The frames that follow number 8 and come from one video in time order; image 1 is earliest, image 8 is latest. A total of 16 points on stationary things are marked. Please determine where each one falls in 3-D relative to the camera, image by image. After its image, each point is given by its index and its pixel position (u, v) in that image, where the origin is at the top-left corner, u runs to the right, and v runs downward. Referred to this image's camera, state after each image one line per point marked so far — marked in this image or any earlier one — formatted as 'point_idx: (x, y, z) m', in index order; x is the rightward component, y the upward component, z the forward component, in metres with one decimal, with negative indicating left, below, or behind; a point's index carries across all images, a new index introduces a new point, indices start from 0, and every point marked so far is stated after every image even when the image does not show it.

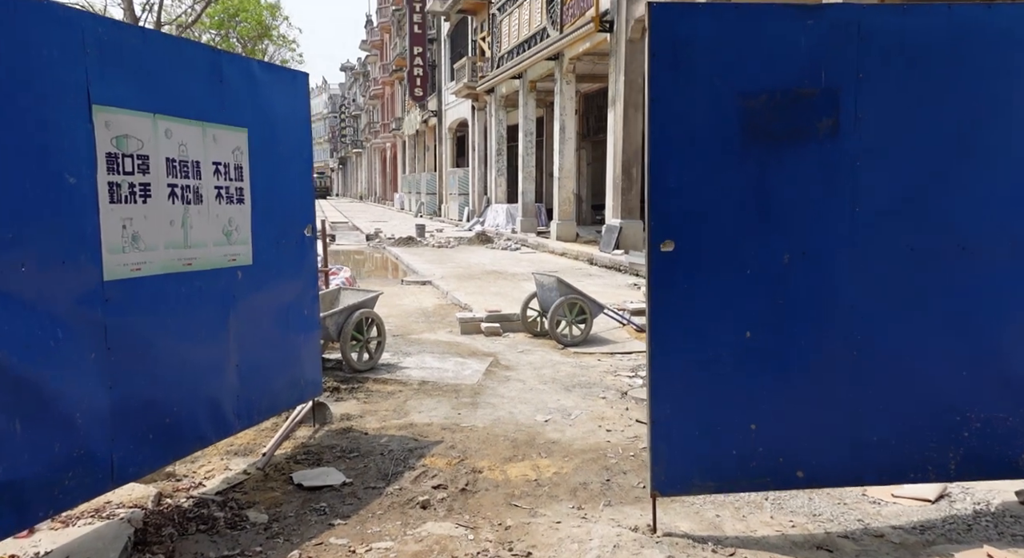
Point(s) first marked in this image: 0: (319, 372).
0: (-1.2, -0.6, +5.4) m
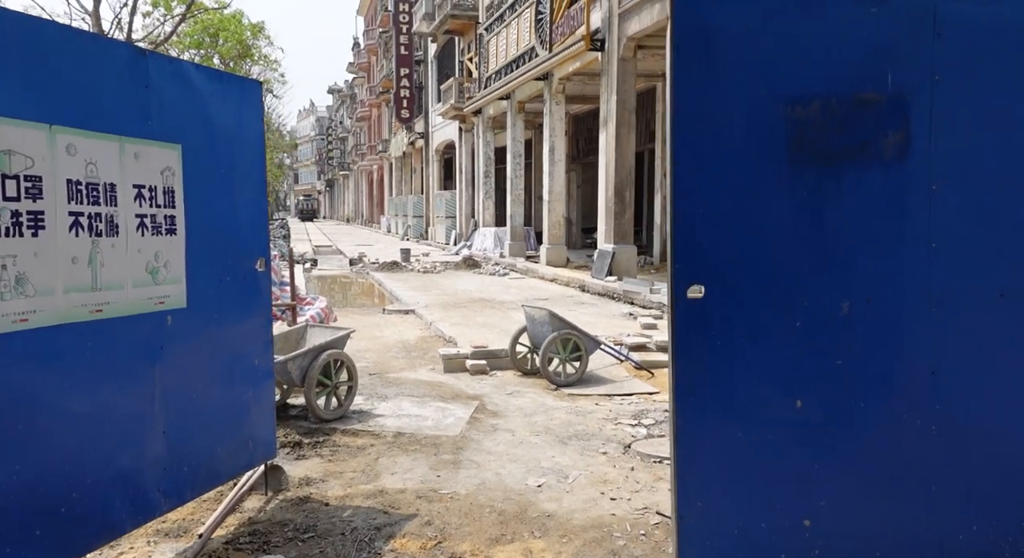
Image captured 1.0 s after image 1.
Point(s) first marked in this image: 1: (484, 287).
0: (-1.3, -0.8, +4.6) m
1: (-0.6, -0.2, +17.2) m
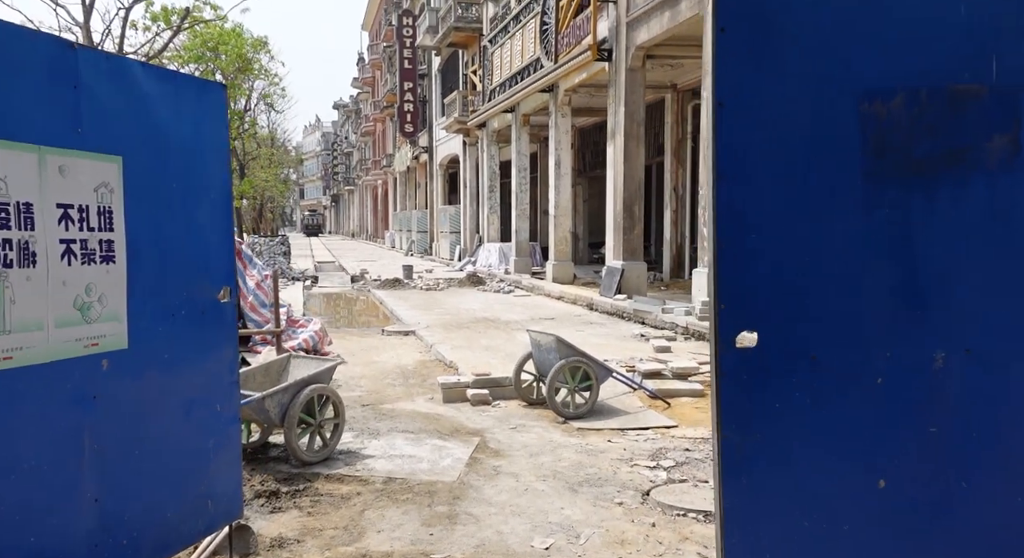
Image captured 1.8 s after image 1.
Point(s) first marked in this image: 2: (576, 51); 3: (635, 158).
0: (-1.2, -0.9, +4.0) m
1: (-0.5, -0.5, +16.6) m
2: (+1.2, +4.2, +16.3) m
3: (+2.1, +2.1, +15.0) m
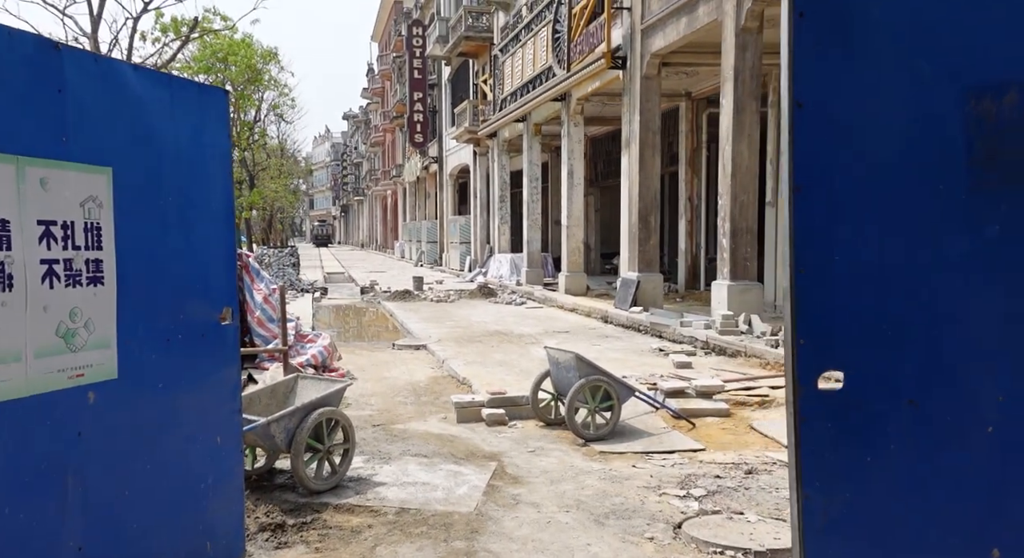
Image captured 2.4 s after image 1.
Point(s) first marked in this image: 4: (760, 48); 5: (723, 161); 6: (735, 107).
0: (-1.1, -1.0, +3.7) m
1: (-0.2, -0.7, +16.3) m
2: (+1.4, +4.0, +16.0) m
3: (+2.3, +1.9, +14.7) m
4: (+3.2, +3.0, +11.2) m
5: (+2.8, +1.6, +11.7) m
6: (+2.9, +2.2, +11.3) m
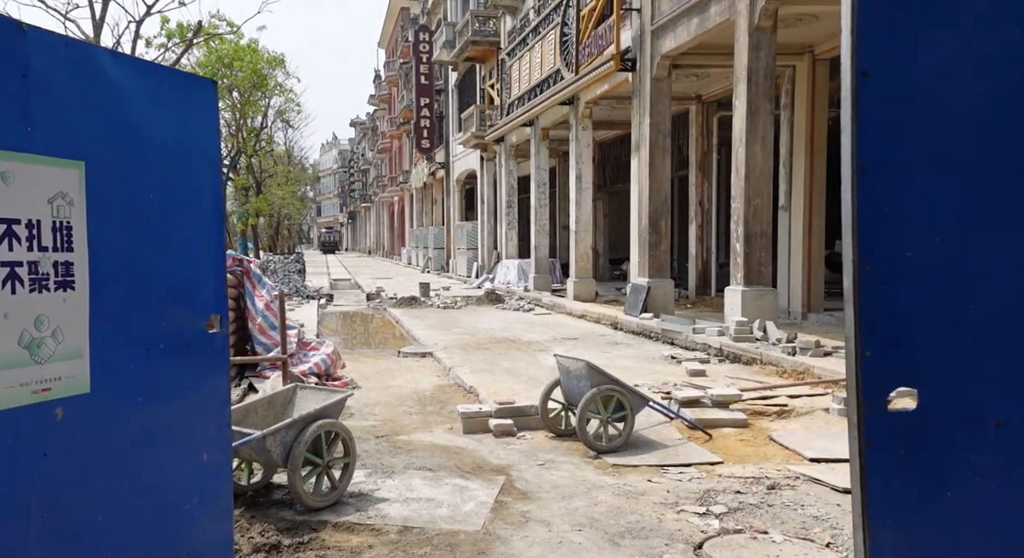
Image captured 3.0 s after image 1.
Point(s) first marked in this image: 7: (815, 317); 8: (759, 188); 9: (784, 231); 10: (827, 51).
0: (-1.1, -1.0, +3.4) m
1: (-0.1, -0.8, +16.0) m
2: (+1.5, +3.9, +15.7) m
3: (+2.5, +1.8, +14.4) m
4: (+3.3, +2.9, +10.9) m
5: (+2.9, +1.5, +11.4) m
6: (+3.0, +2.2, +11.0) m
7: (+4.5, -0.6, +13.0) m
8: (+3.2, +1.2, +11.2) m
9: (+4.3, +0.8, +13.7) m
10: (+4.7, +3.4, +13.0) m
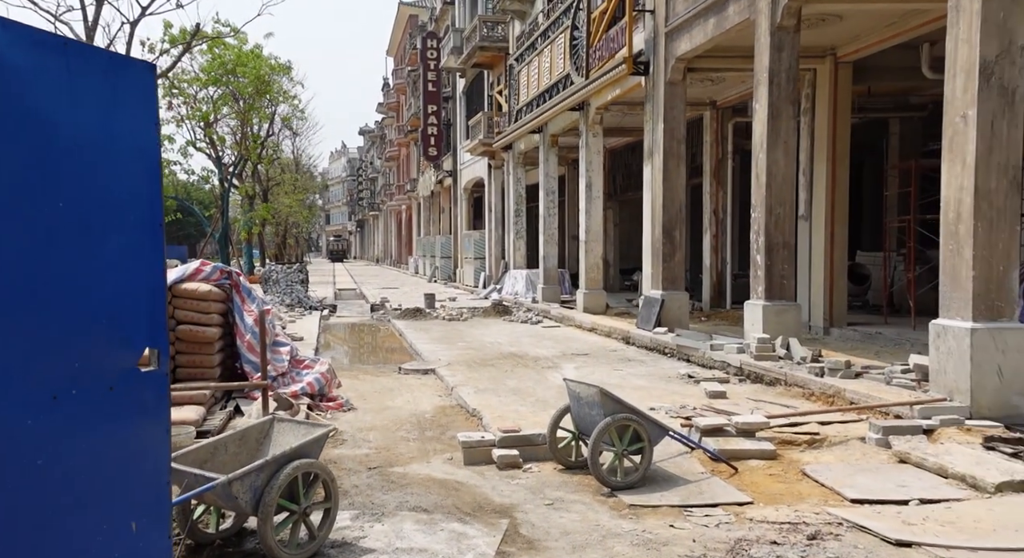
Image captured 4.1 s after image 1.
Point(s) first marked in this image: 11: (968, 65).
0: (-1.1, -1.1, +2.8) m
1: (0.0, -1.1, +15.3) m
2: (+1.7, +3.7, +15.1) m
3: (+2.6, +1.6, +13.8) m
4: (+3.4, +2.7, +10.3) m
5: (+3.0, +1.3, +10.7) m
6: (+3.1, +2.0, +10.4) m
7: (+4.6, -0.7, +12.3) m
8: (+3.2, +1.0, +10.5) m
9: (+4.4, +0.6, +13.0) m
10: (+4.8, +3.2, +12.4) m
11: (+3.6, +1.7, +6.9) m
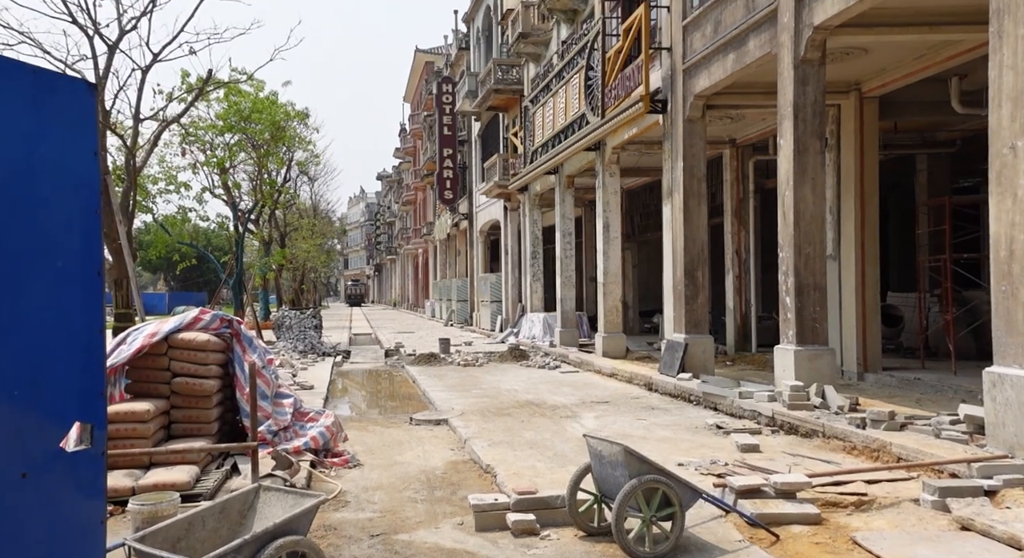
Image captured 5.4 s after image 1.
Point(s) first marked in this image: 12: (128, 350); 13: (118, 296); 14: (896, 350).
0: (-1.1, -1.3, +2.3) m
1: (+0.3, -1.8, +14.7) m
2: (+1.9, +3.0, +14.7) m
3: (+2.8, +1.0, +13.2) m
4: (+3.5, +2.3, +9.8) m
5: (+3.2, +0.8, +10.2) m
6: (+3.2, +1.5, +9.9) m
7: (+4.8, -1.3, +11.6) m
8: (+3.4, +0.5, +10.0) m
9: (+4.6, 0.0, +12.4) m
10: (+5.0, +2.6, +11.9) m
11: (+3.7, +1.4, +6.4) m
12: (-3.2, -0.6, +7.3) m
13: (-5.0, -0.2, +11.1) m
14: (+6.0, -1.1, +13.6) m
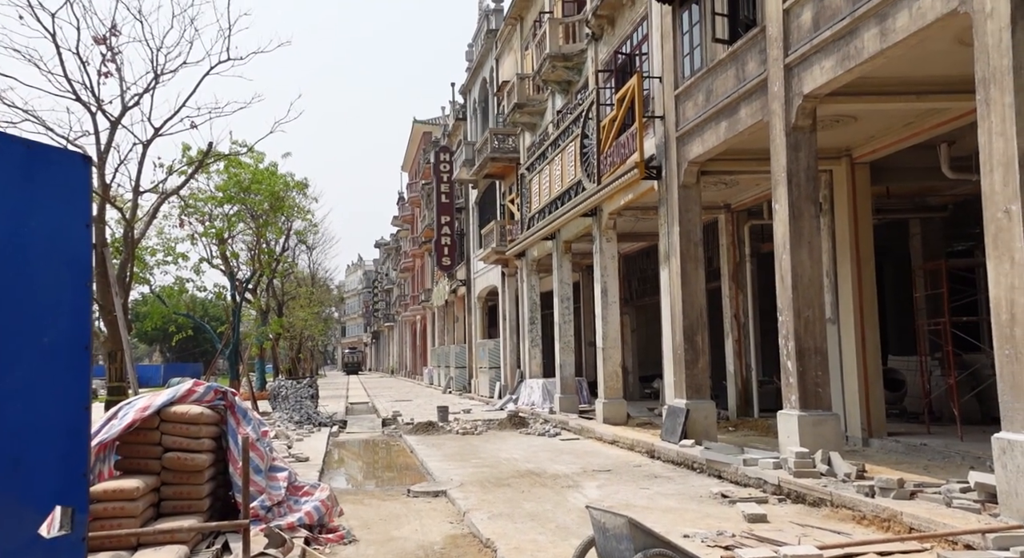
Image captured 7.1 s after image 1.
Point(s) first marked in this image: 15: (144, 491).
0: (-1.1, -1.5, +2.1) m
1: (+0.3, -2.9, +14.5) m
2: (+1.9, +1.9, +14.8) m
3: (+2.8, 0.0, +13.2) m
4: (+3.5, +1.5, +9.9) m
5: (+3.1, +0.1, +10.2) m
6: (+3.2, +0.8, +9.9) m
7: (+4.8, -2.1, +11.4) m
8: (+3.4, -0.2, +9.9) m
9: (+4.6, -0.9, +12.3) m
10: (+4.9, +1.8, +12.0) m
11: (+3.7, +0.9, +6.4) m
12: (-3.2, -1.2, +7.2) m
13: (-5.0, -1.1, +11.0) m
14: (+6.0, -2.1, +13.4) m
15: (-2.8, -1.6, +6.7) m
